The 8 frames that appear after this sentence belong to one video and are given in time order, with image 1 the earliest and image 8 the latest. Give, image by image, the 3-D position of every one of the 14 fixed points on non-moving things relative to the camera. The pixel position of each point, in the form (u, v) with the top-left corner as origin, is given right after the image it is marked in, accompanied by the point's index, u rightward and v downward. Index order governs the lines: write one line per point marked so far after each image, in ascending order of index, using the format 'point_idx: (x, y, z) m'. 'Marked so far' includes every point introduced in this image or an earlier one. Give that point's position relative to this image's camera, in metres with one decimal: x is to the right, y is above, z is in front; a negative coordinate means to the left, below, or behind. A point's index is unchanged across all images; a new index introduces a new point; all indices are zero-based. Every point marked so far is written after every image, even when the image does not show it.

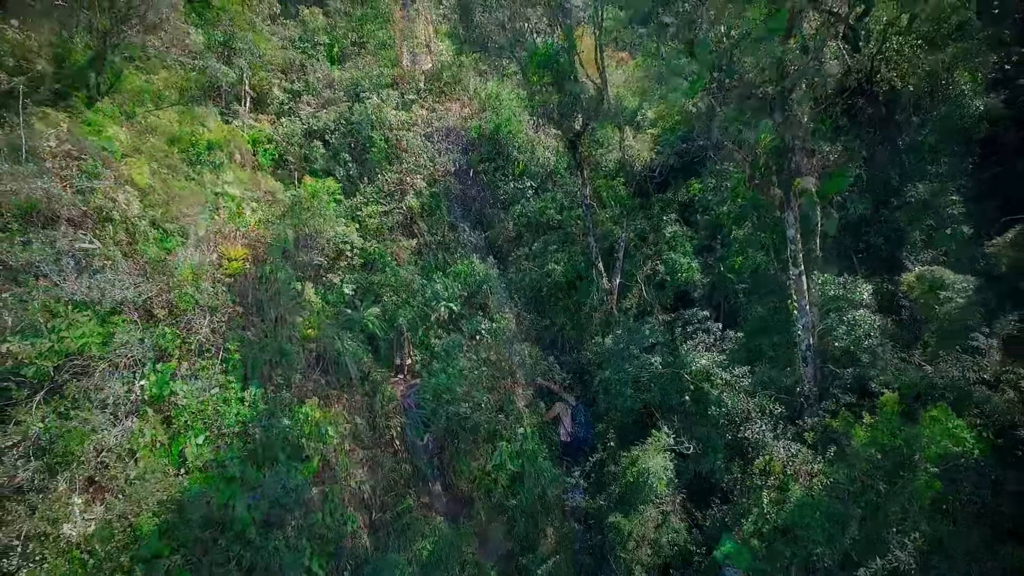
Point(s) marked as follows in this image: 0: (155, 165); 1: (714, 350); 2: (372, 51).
0: (-5.9, +2.0, +10.1) m
1: (+2.8, -0.9, +8.7) m
2: (-3.7, +6.2, +16.3) m
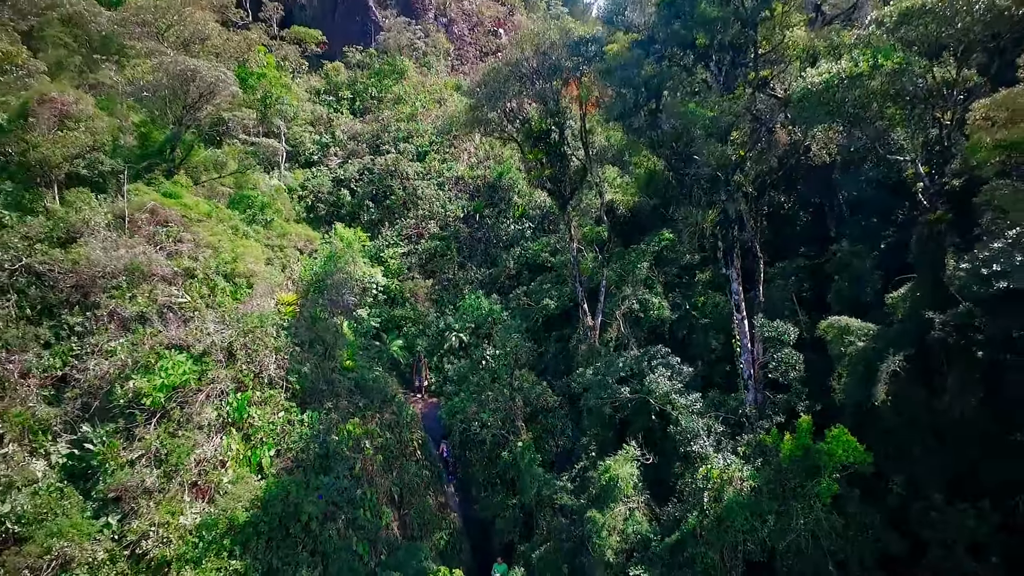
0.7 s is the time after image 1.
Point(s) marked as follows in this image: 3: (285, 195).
0: (-5.9, +1.2, +12.4) m
1: (+2.9, -1.6, +11.0) m
2: (-3.6, +5.4, +18.6) m
3: (-5.4, +2.2, +14.8) m
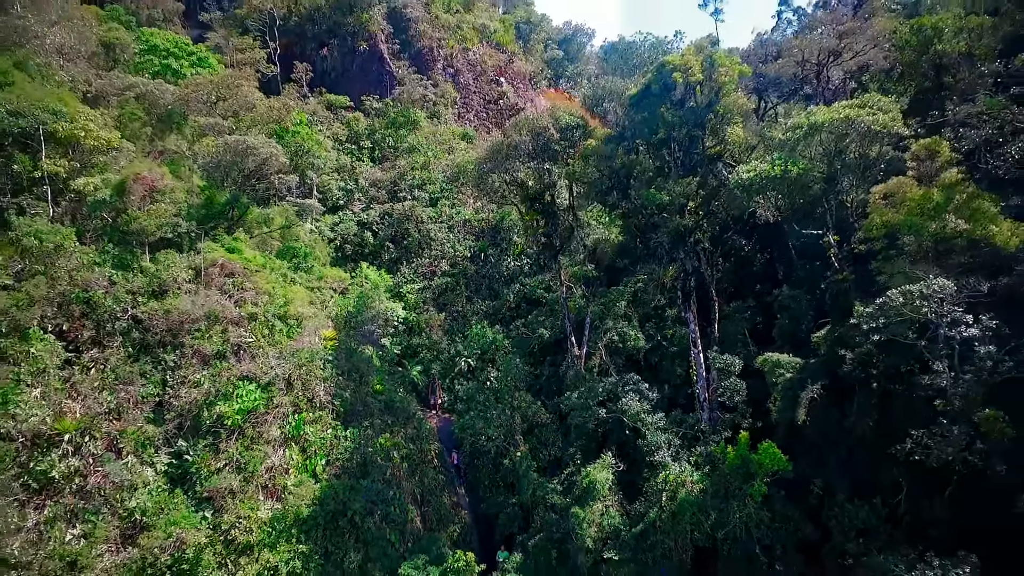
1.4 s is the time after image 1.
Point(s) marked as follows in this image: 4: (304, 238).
0: (-5.8, +0.3, +15.1) m
1: (+2.9, -2.5, +13.6) m
2: (-3.6, +4.5, +21.2) m
3: (-5.4, +1.3, +17.5) m
4: (-5.7, +1.4, +16.8) m
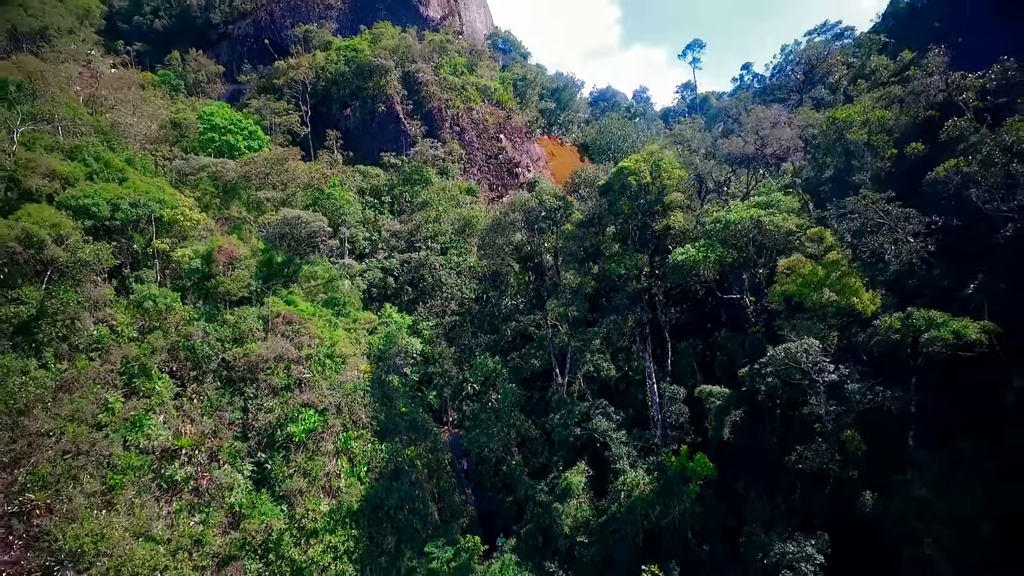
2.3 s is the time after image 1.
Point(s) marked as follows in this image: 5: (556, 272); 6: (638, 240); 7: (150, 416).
0: (-6.0, -1.0, +19.1) m
1: (+2.8, -3.8, +17.6) m
2: (-3.7, +3.1, +25.3) m
3: (-5.5, 0.0, +21.5) m
4: (-5.8, 0.0, +20.8) m
5: (+1.4, +0.5, +19.3) m
6: (+3.7, +1.3, +18.1) m
7: (-8.7, -3.1, +14.8) m
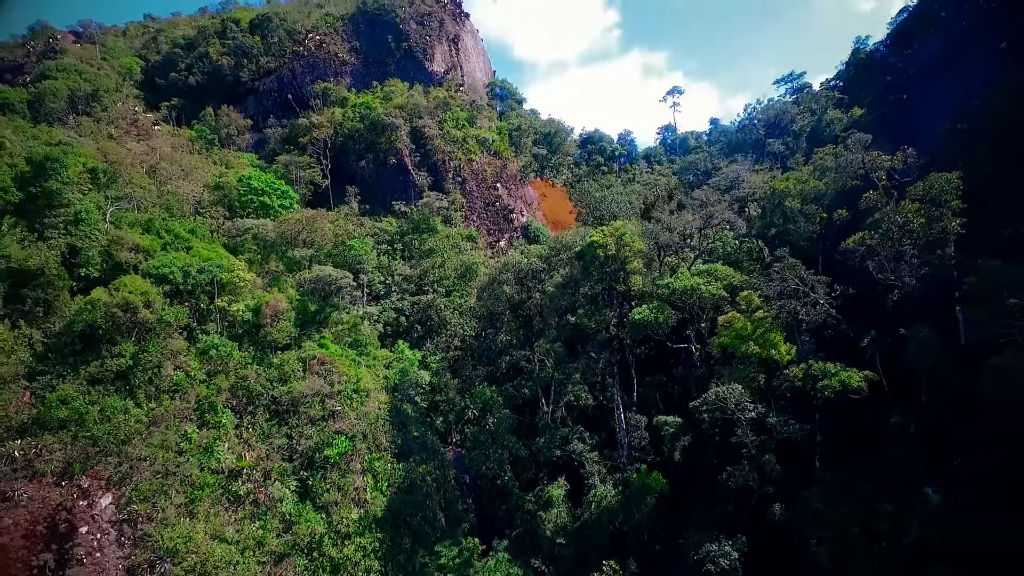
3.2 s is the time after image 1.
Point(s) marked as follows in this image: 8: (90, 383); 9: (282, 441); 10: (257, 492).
0: (-6.2, -2.7, +23.0) m
1: (+2.5, -5.5, +21.6) m
2: (-4.0, +1.4, +29.3) m
3: (-5.7, -1.7, +25.5) m
4: (-6.0, -1.6, +24.8) m
5: (+1.1, -1.2, +23.3) m
6: (+3.4, -0.4, +22.1) m
7: (-8.9, -4.7, +18.8) m
8: (-12.2, -2.7, +17.8) m
9: (-7.4, -4.9, +19.8) m
10: (-7.7, -6.2, +18.7) m
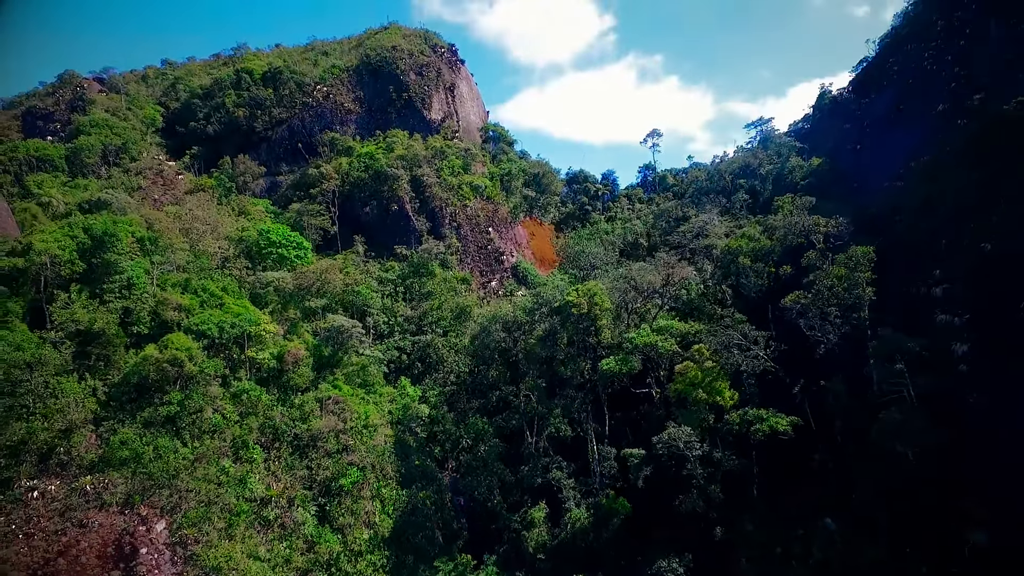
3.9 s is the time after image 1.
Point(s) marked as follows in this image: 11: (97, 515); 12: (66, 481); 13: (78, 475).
0: (-6.7, -4.7, +26.5) m
1: (+2.0, -7.5, +25.1) m
2: (-4.5, -0.6, +32.7) m
3: (-6.3, -3.8, +28.9) m
4: (-6.5, -3.7, +28.3) m
5: (+0.6, -3.2, +26.8) m
6: (+3.0, -2.4, +25.6) m
7: (-9.4, -6.7, +22.2) m
8: (-12.7, -4.7, +21.2) m
9: (-7.9, -7.0, +23.3) m
10: (-8.2, -8.2, +22.1) m
11: (-13.2, -7.2, +19.6) m
12: (-14.3, -6.2, +19.8) m
13: (-14.0, -6.0, +19.9) m
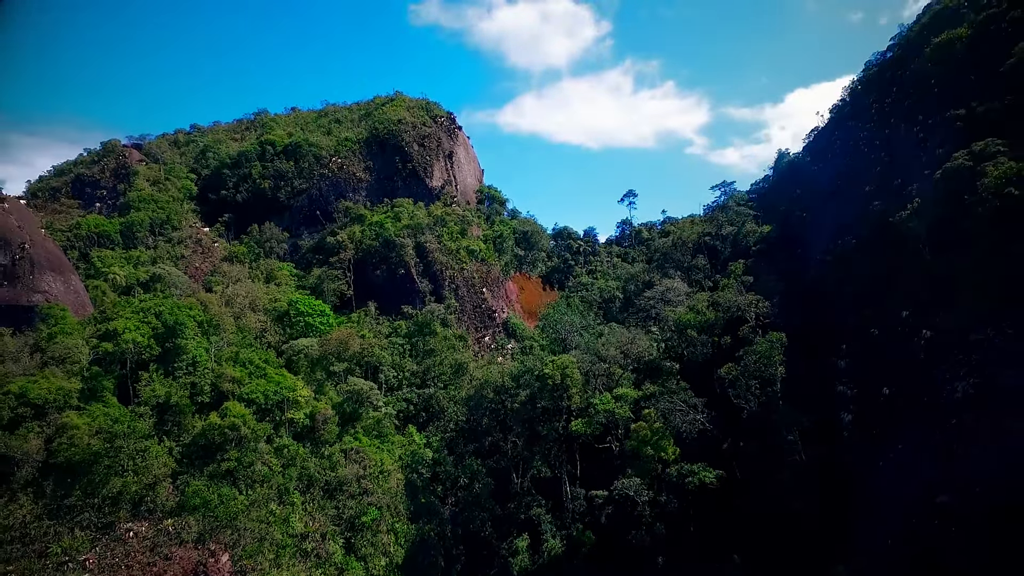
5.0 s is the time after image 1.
0: (-7.3, -8.3, +32.3) m
1: (+1.4, -11.1, +30.9) m
2: (-5.1, -4.3, +38.6) m
3: (-6.8, -7.4, +34.7) m
4: (-7.1, -7.3, +34.1) m
5: (0.0, -6.8, +32.7) m
6: (+2.4, -6.0, +31.5) m
7: (-10.0, -10.3, +28.0) m
8: (-13.2, -8.3, +27.0) m
9: (-8.4, -10.5, +29.1) m
10: (-8.8, -11.8, +27.9) m
11: (-13.8, -10.8, +25.4) m
12: (-14.9, -9.7, +25.5) m
13: (-14.6, -9.6, +25.6) m
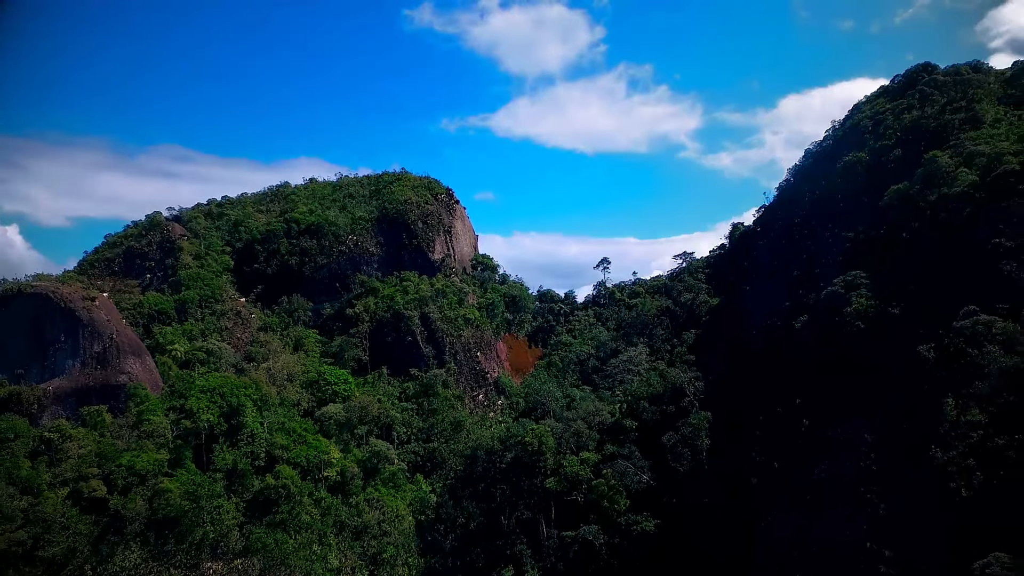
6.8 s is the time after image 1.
0: (-8.1, -13.6, +40.5) m
1: (+0.7, -16.4, +39.1) m
2: (-6.0, -9.6, +46.8) m
3: (-7.6, -12.7, +42.9) m
4: (-7.9, -12.6, +42.3) m
5: (-0.7, -12.2, +40.9) m
6: (+1.6, -11.3, +39.8) m
7: (-10.7, -15.6, +36.1) m
8: (-13.9, -13.6, +35.1) m
9: (-9.2, -15.8, +37.2) m
10: (-9.5, -17.0, +36.0) m
11: (-14.5, -16.0, +33.5) m
12: (-15.6, -15.0, +33.6) m
13: (-15.3, -14.8, +33.7) m
